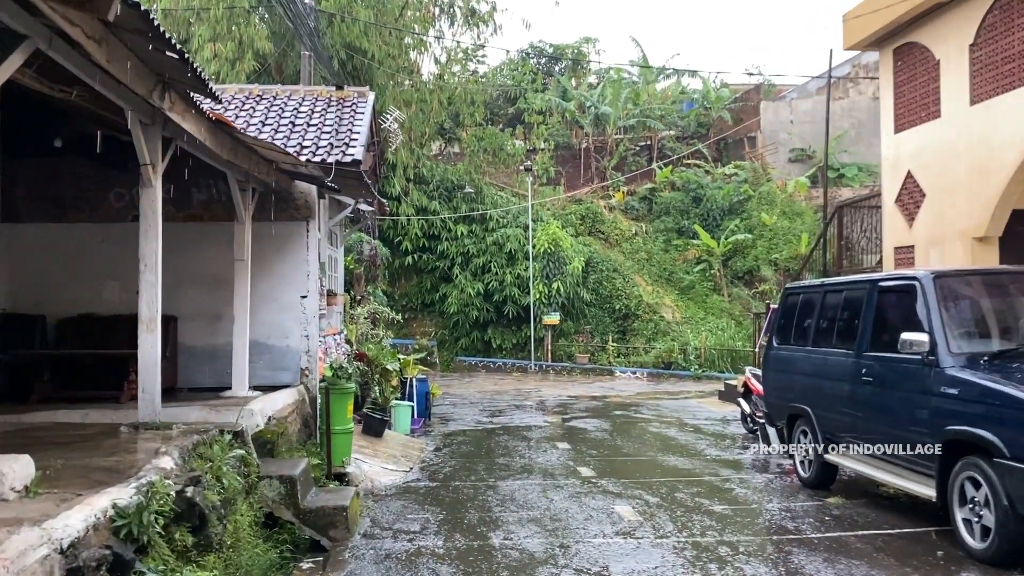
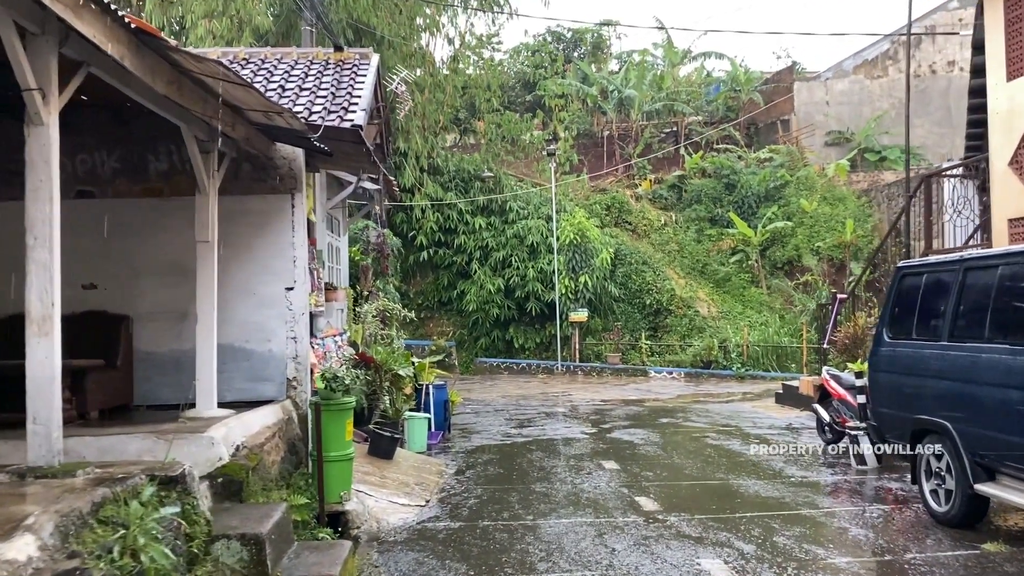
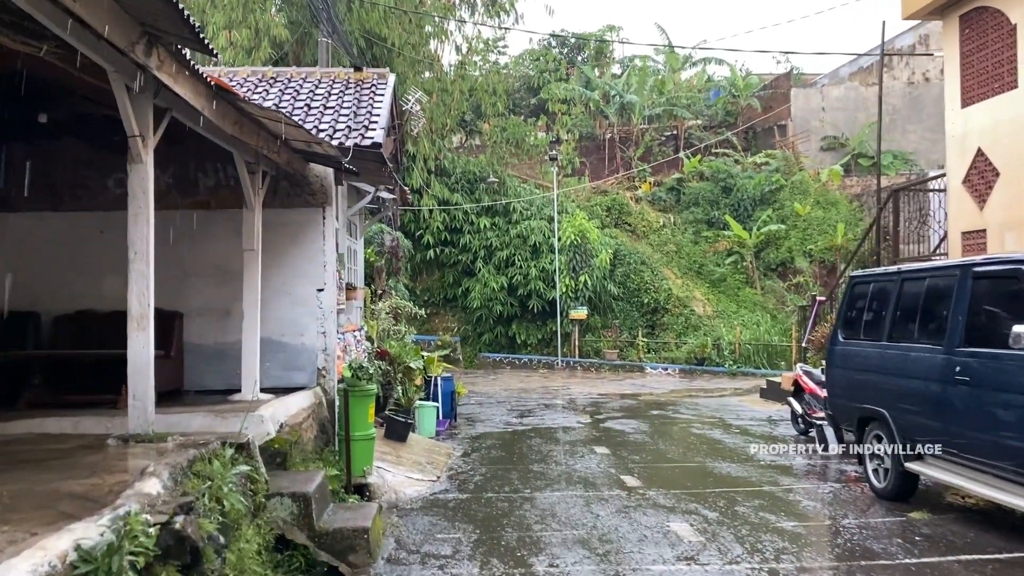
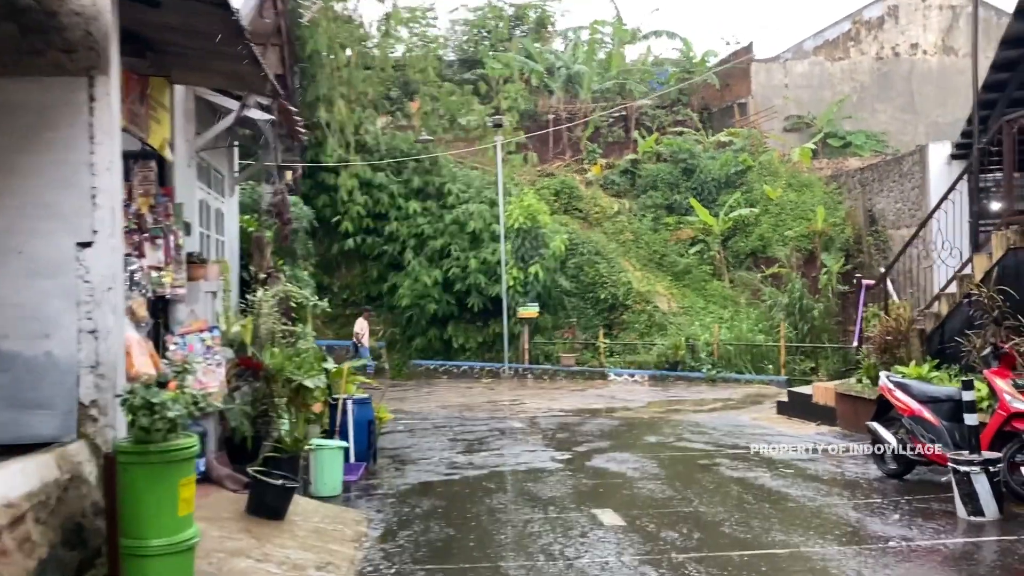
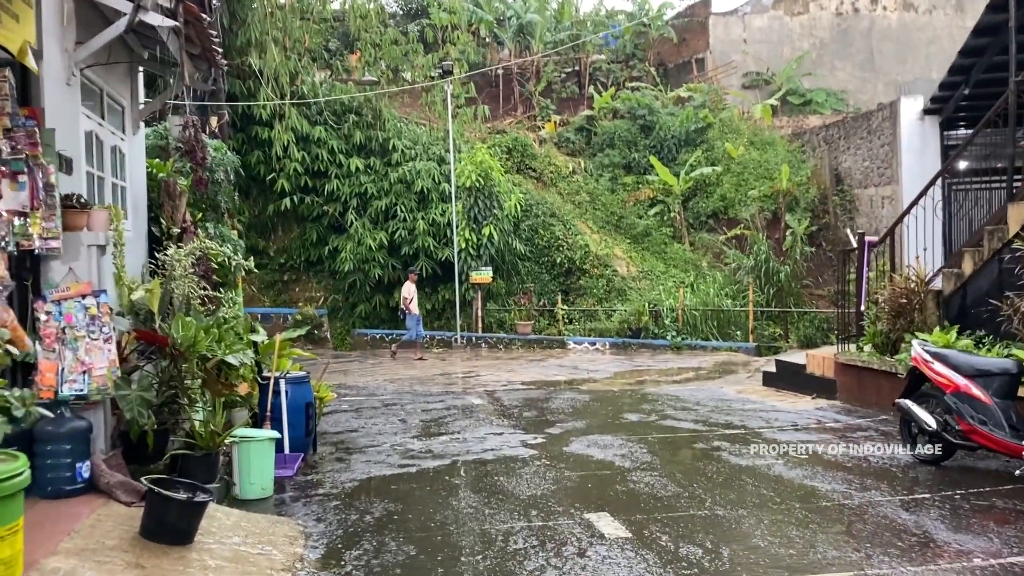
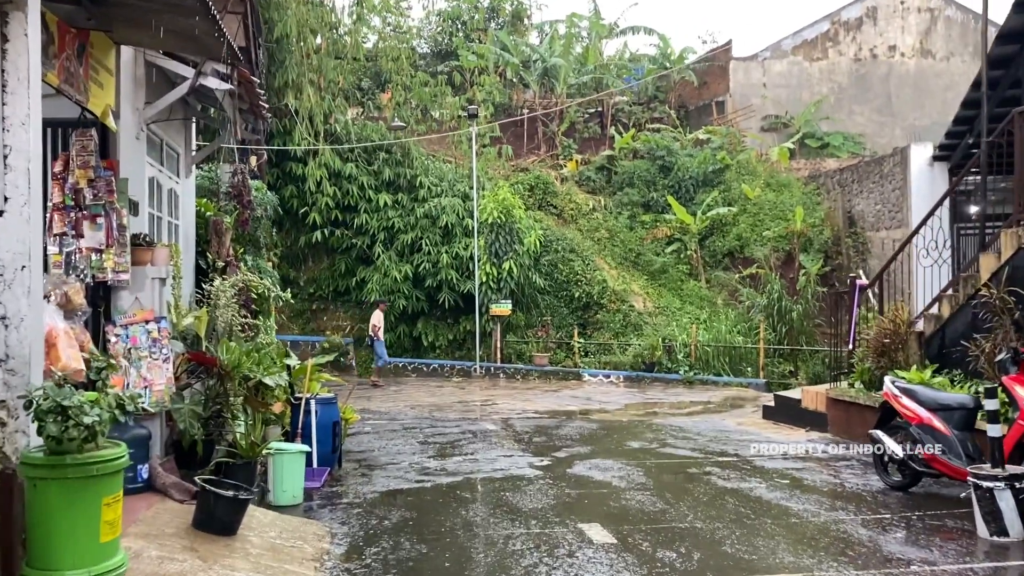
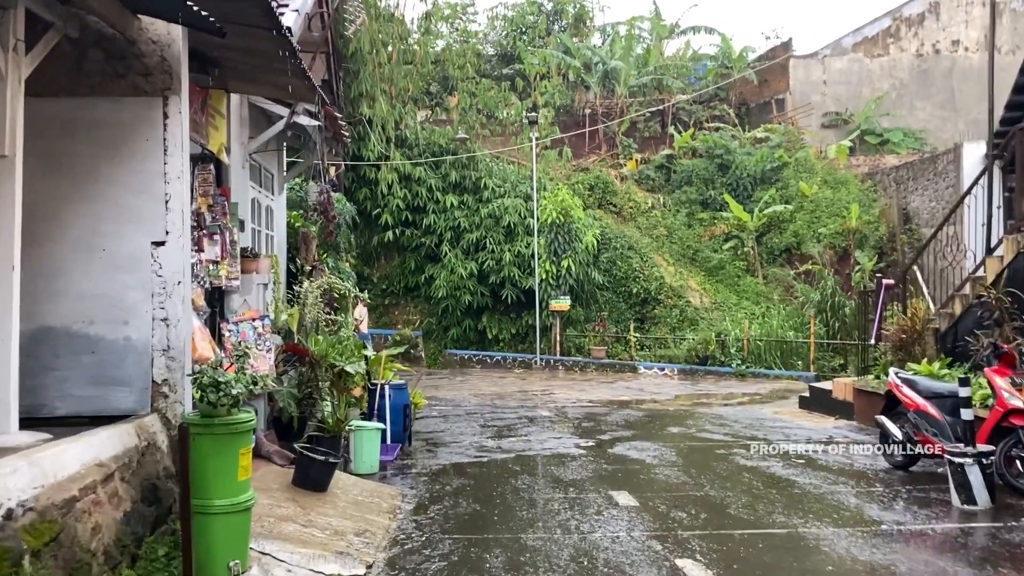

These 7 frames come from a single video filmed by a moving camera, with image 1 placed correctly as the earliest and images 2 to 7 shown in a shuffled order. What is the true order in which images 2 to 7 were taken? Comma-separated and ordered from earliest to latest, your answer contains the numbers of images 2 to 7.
3, 2, 7, 4, 6, 5
